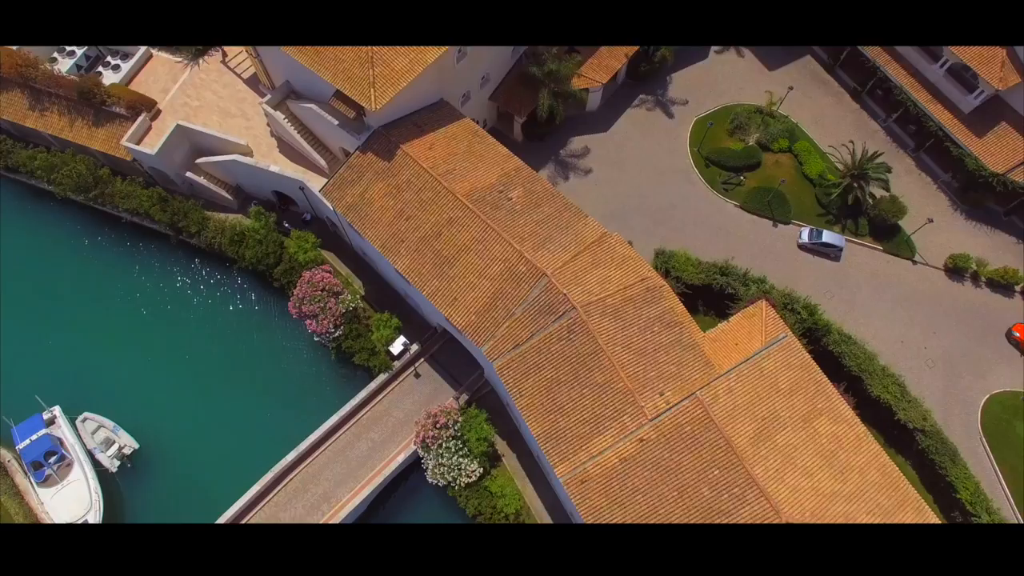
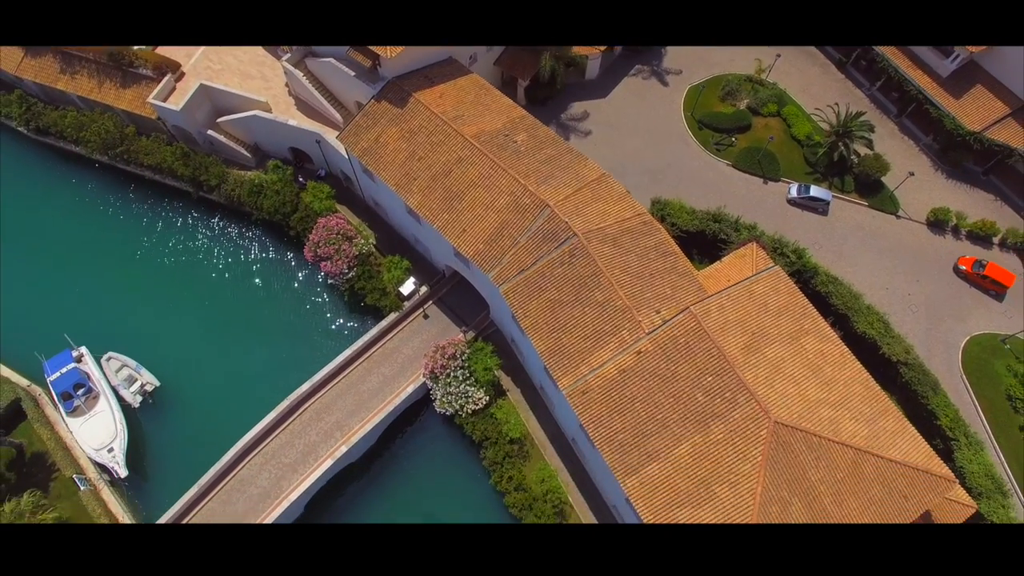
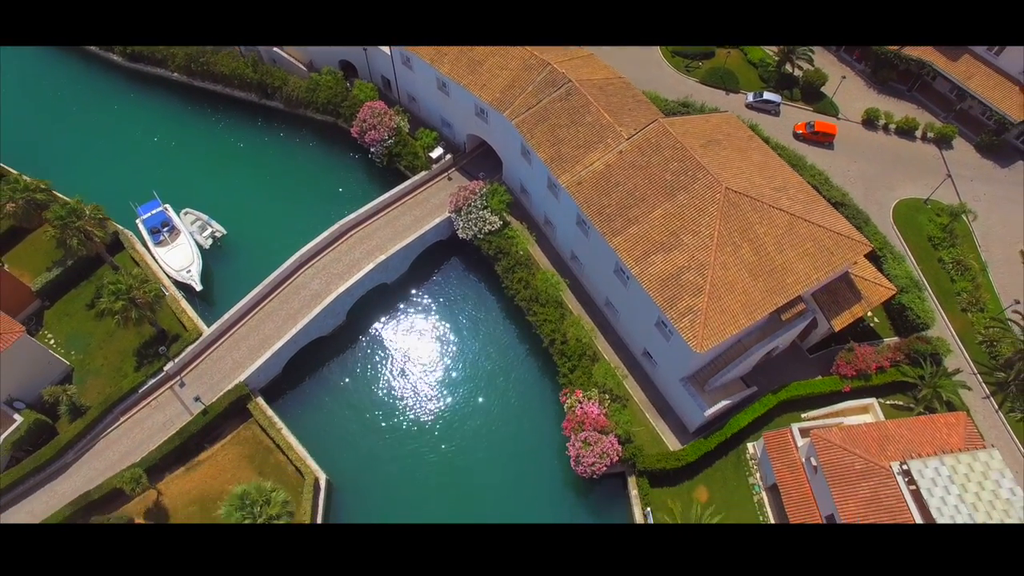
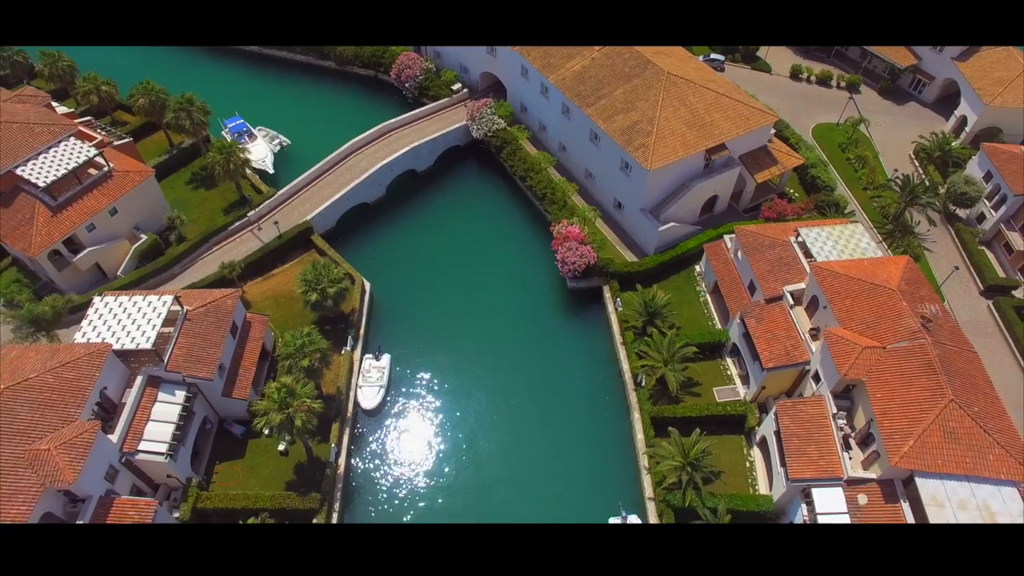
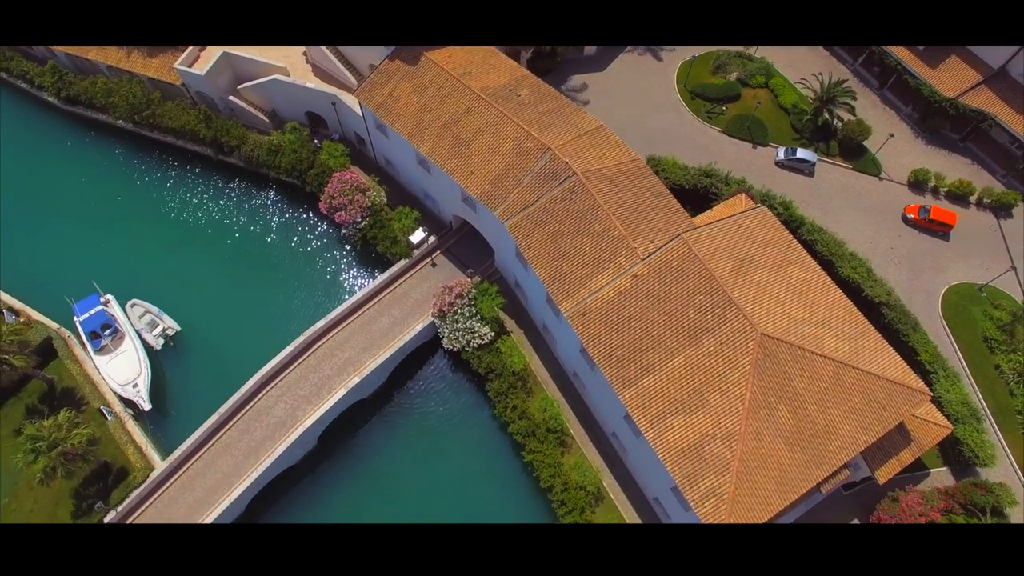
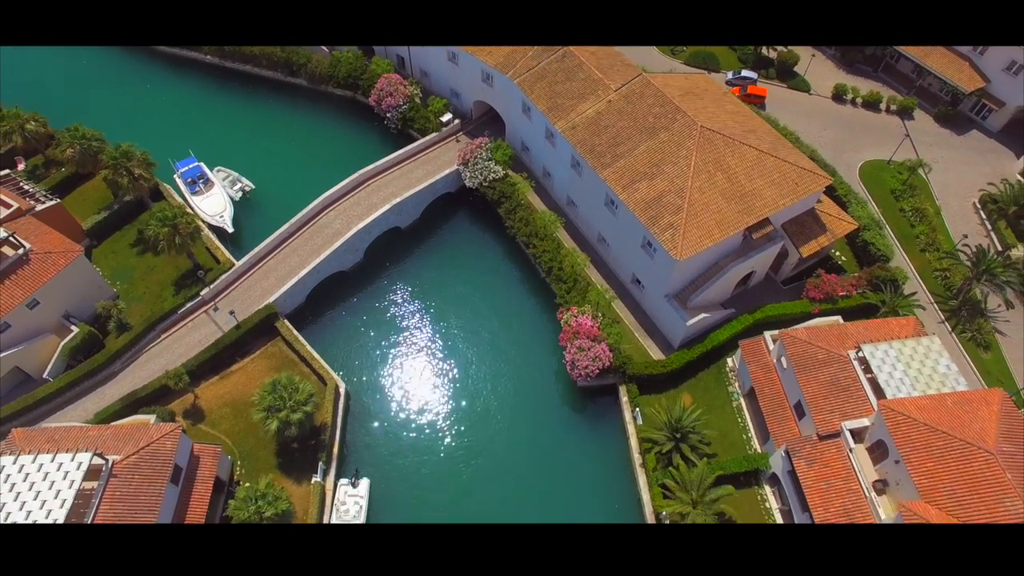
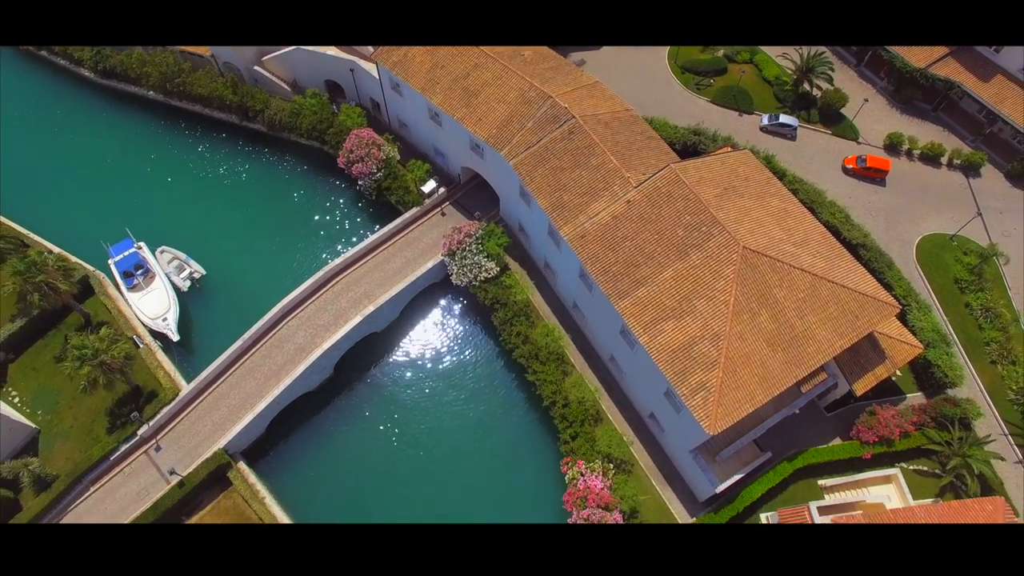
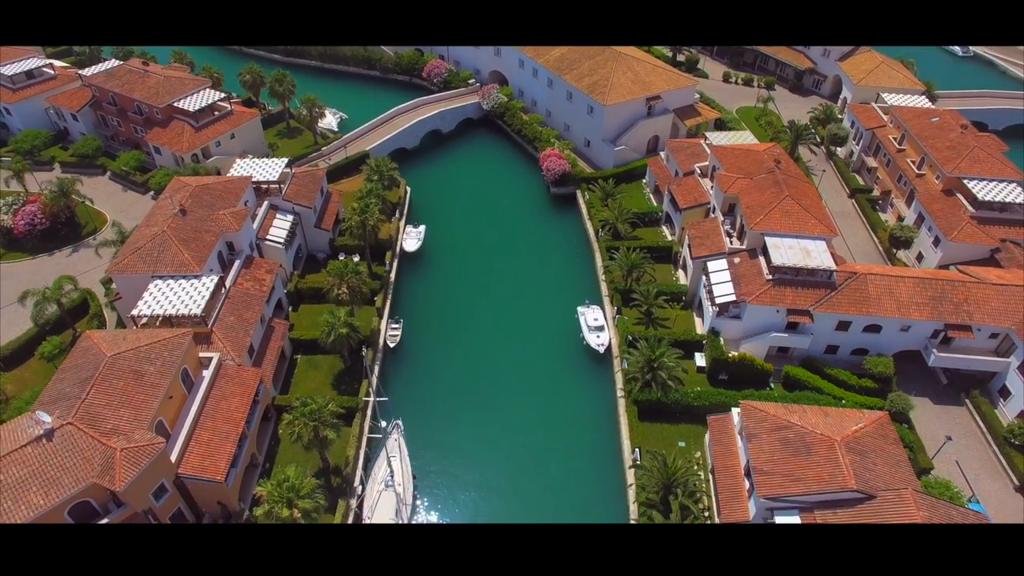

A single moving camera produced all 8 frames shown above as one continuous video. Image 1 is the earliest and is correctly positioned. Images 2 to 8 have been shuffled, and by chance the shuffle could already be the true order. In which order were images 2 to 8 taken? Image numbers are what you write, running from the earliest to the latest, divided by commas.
2, 5, 7, 3, 6, 4, 8
